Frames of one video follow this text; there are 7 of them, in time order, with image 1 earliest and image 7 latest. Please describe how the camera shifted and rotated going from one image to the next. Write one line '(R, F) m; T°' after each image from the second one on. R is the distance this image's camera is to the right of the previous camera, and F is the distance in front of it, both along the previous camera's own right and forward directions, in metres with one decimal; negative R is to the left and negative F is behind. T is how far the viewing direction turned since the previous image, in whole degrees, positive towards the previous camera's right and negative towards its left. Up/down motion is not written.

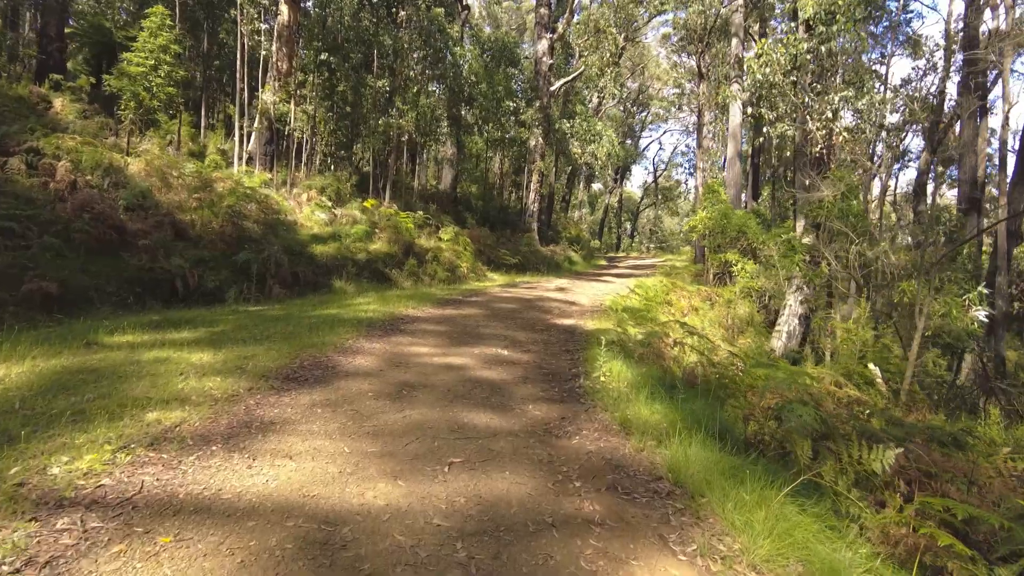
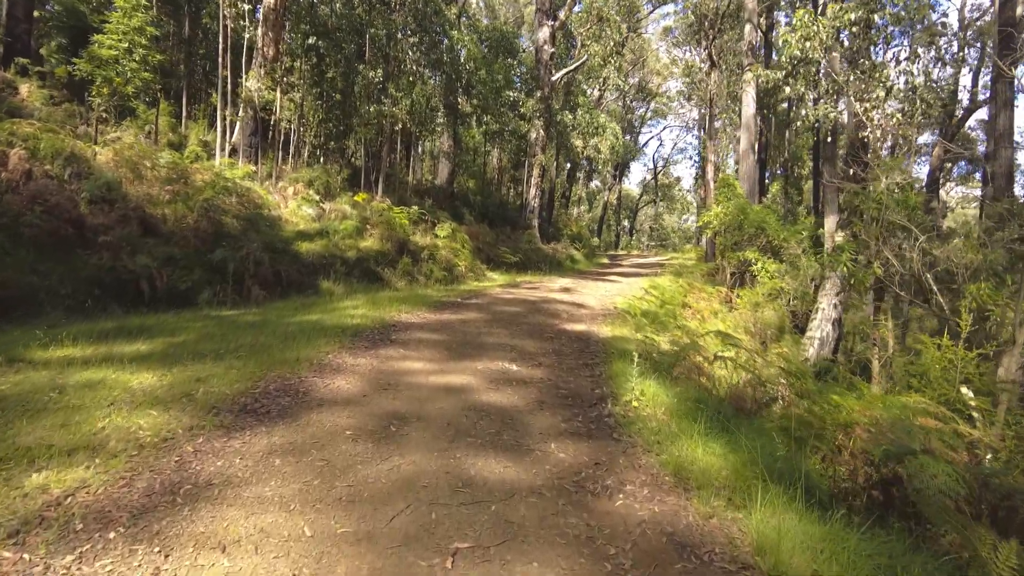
(-0.1, +1.1) m; 0°
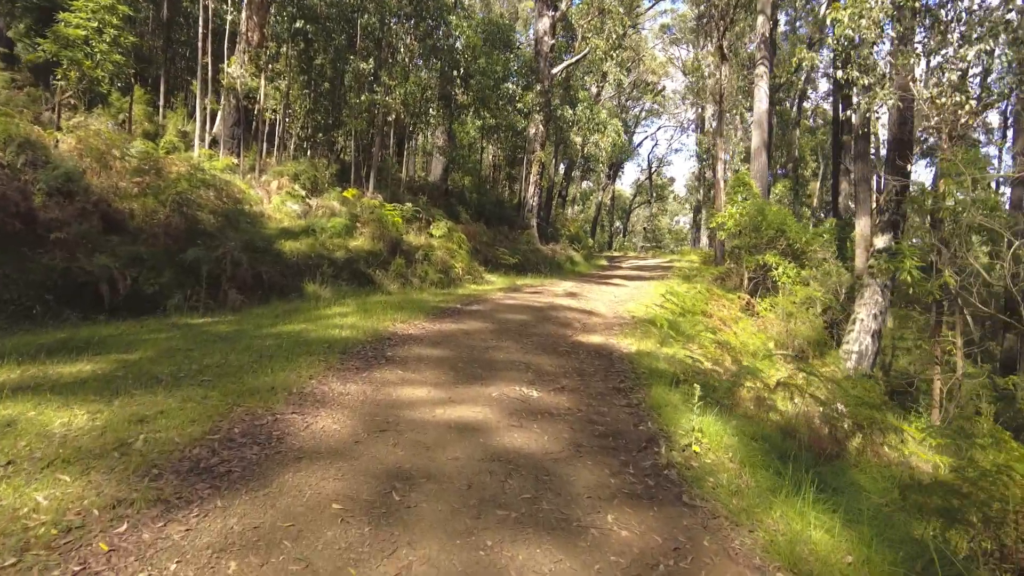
(-0.3, +1.1) m; +1°
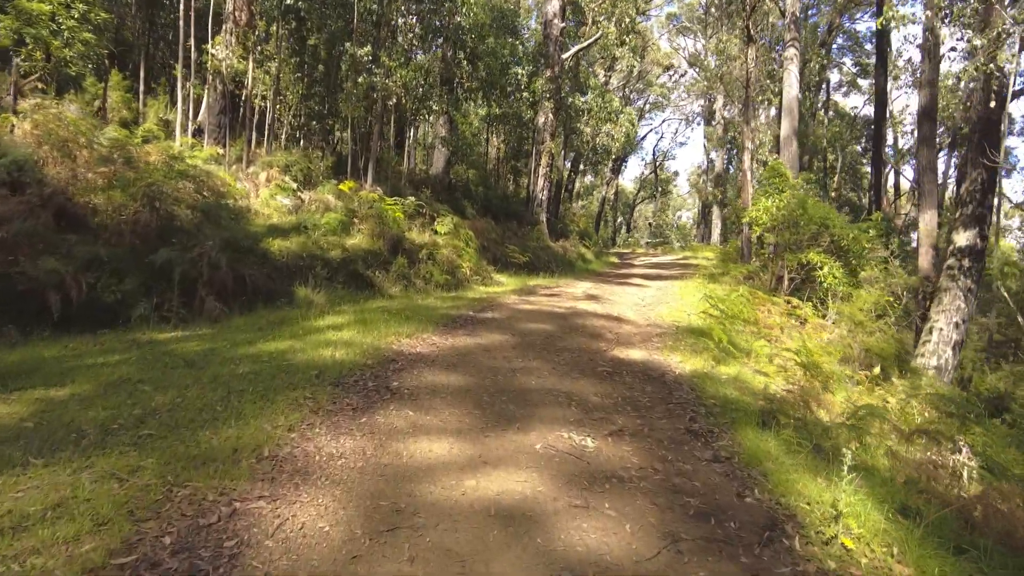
(-0.3, +1.3) m; 0°
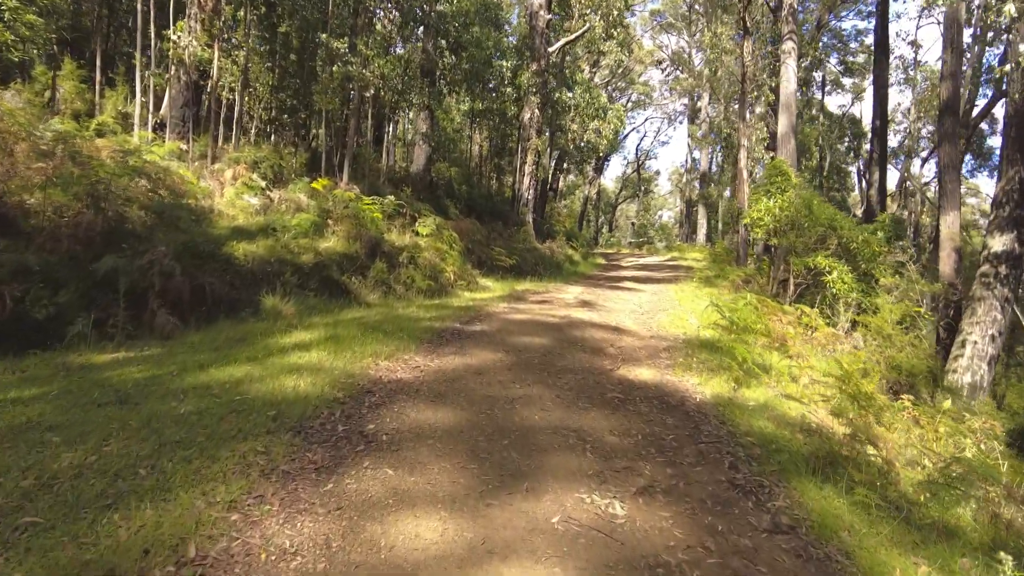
(-0.1, +0.9) m; +2°
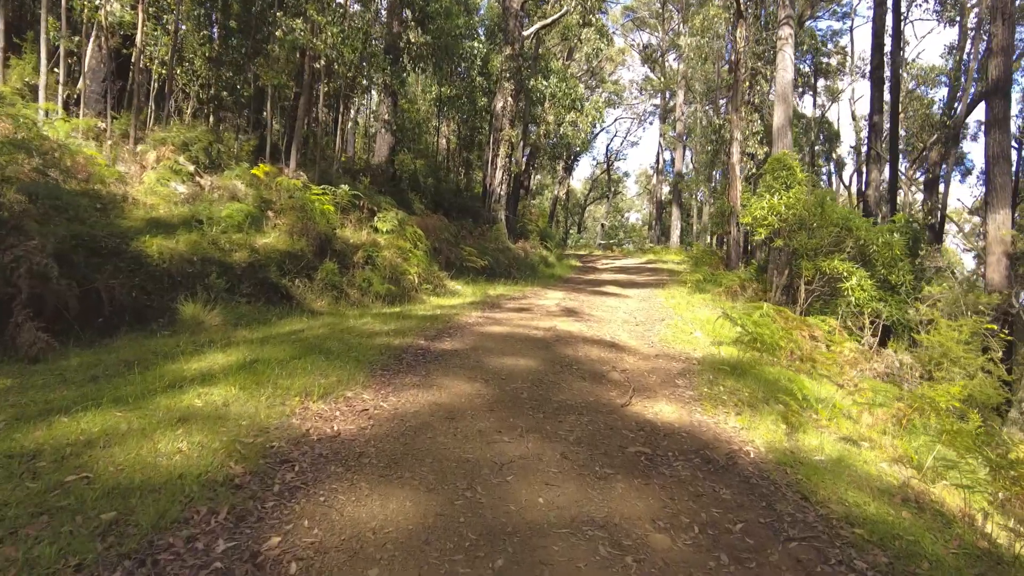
(-0.1, +1.6) m; +3°
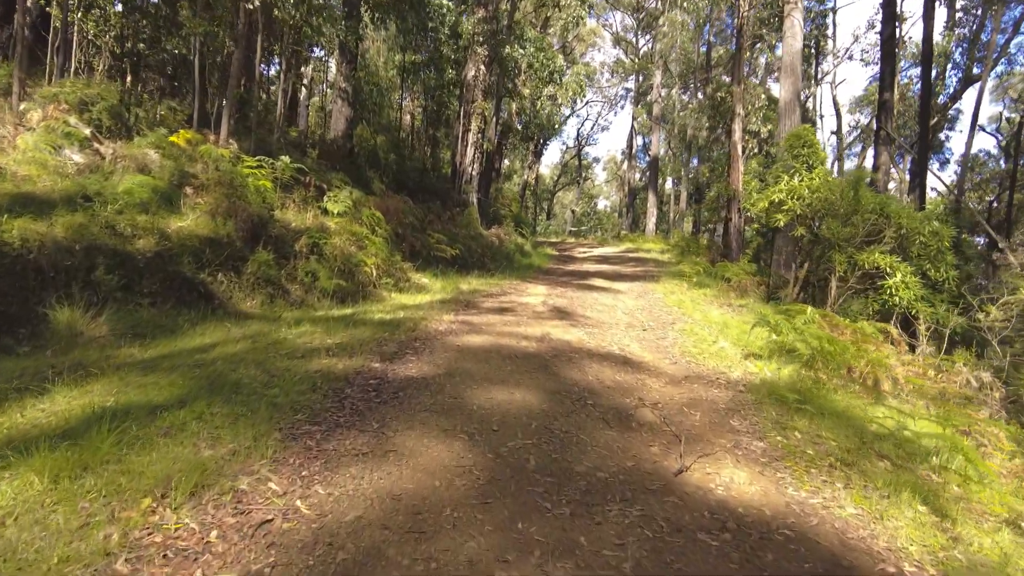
(-0.2, +1.8) m; +3°
